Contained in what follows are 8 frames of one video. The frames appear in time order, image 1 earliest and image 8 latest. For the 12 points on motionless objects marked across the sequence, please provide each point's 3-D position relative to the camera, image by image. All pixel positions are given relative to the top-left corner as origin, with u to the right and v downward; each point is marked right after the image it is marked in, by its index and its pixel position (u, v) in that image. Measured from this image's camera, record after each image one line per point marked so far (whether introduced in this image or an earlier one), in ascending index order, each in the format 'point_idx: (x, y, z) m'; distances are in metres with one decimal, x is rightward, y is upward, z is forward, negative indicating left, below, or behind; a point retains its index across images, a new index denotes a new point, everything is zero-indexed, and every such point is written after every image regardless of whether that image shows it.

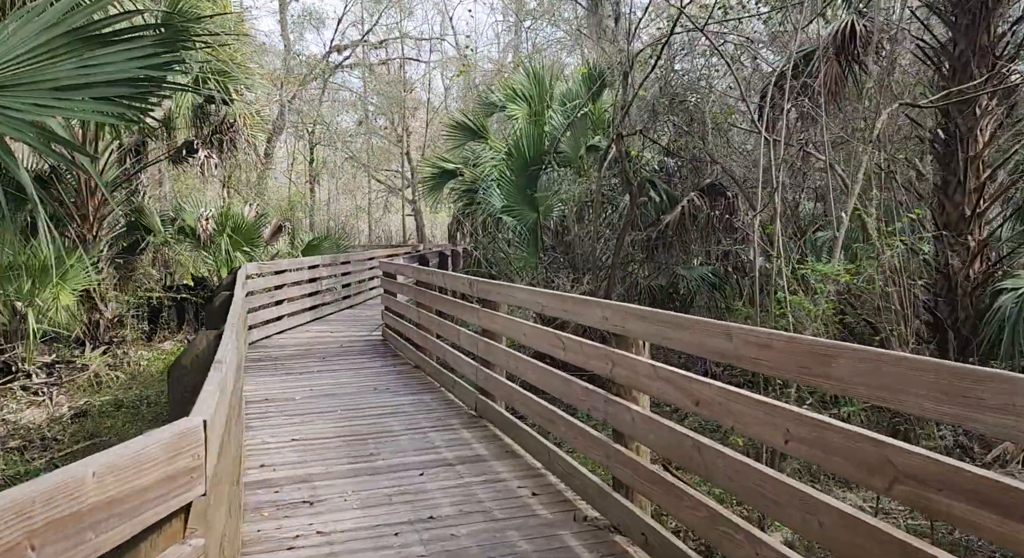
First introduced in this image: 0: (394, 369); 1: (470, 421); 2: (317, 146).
0: (-0.9, -0.7, +5.3) m
1: (-0.2, -0.8, +3.8) m
2: (-5.1, +3.5, +18.9) m
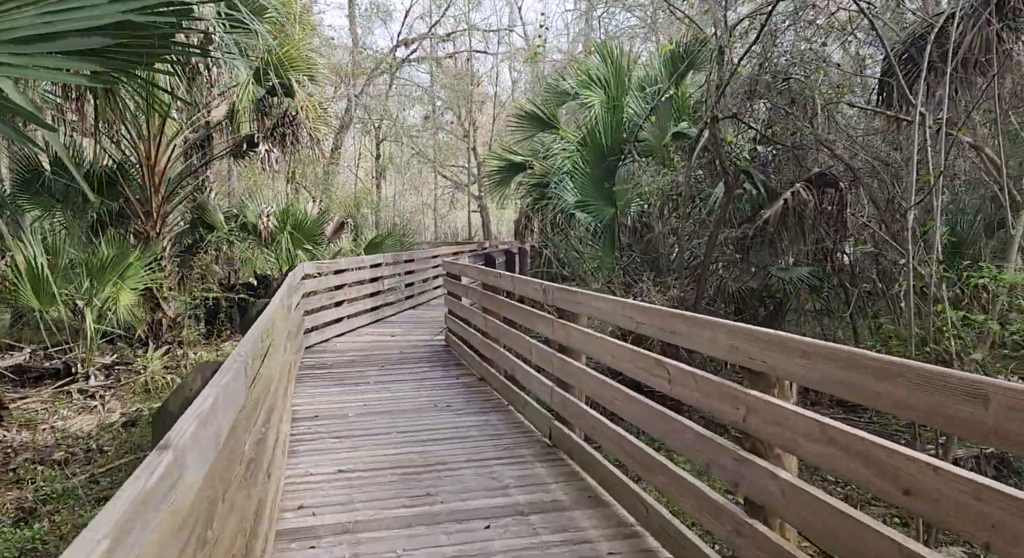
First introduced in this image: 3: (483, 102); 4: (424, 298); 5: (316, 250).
0: (-0.4, -0.7, +4.9) m
1: (+0.1, -0.8, +3.2) m
2: (-3.3, +3.6, +18.7) m
3: (-0.8, +4.8, +19.8) m
4: (-1.3, -0.3, +10.2) m
5: (-2.4, +0.4, +8.9) m
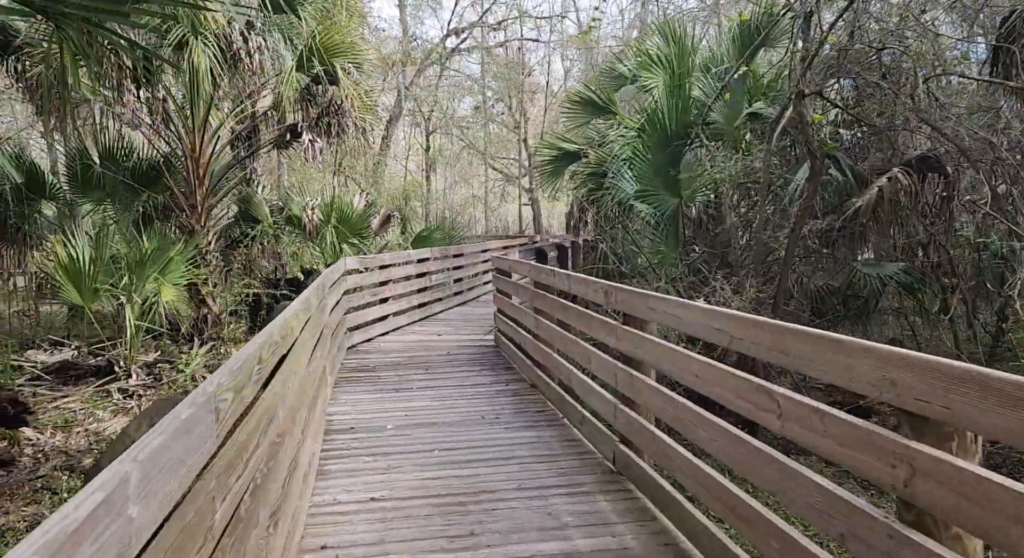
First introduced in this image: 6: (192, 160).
0: (0.0, -0.7, +4.5) m
1: (+0.4, -0.8, +2.8) m
2: (-2.0, +3.7, +18.5) m
3: (+0.6, +5.0, +19.3) m
4: (-0.6, -0.2, +9.8) m
5: (-1.8, +0.4, +8.6) m
6: (-3.3, +1.2, +7.5) m
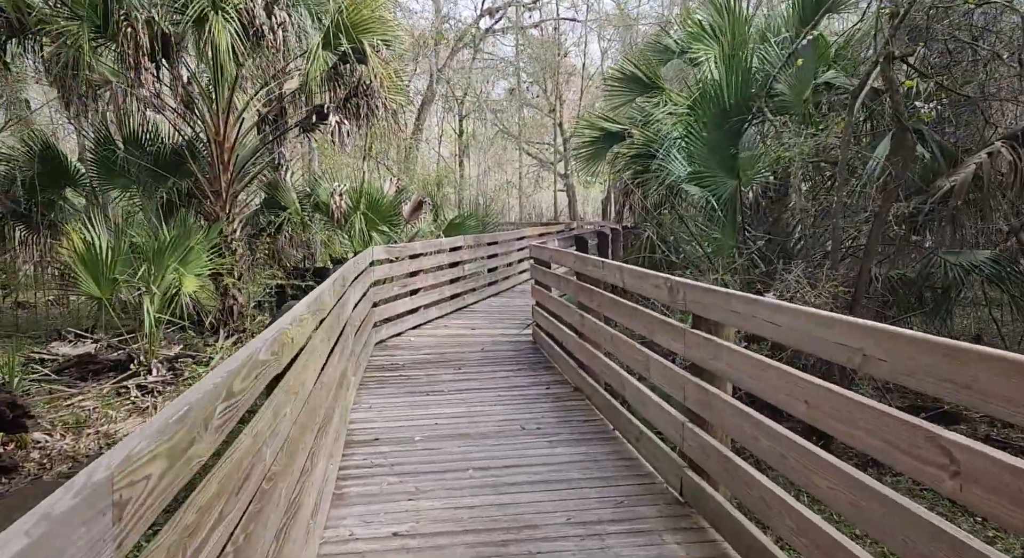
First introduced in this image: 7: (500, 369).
0: (+0.2, -0.6, +4.0) m
1: (+0.5, -0.8, +2.3) m
2: (-1.1, +4.0, +18.0) m
3: (+1.5, +5.3, +18.7) m
4: (-0.1, -0.1, +9.4) m
5: (-1.4, +0.5, +8.2) m
6: (-3.0, +1.3, +7.2) m
7: (-0.1, -0.6, +4.6) m
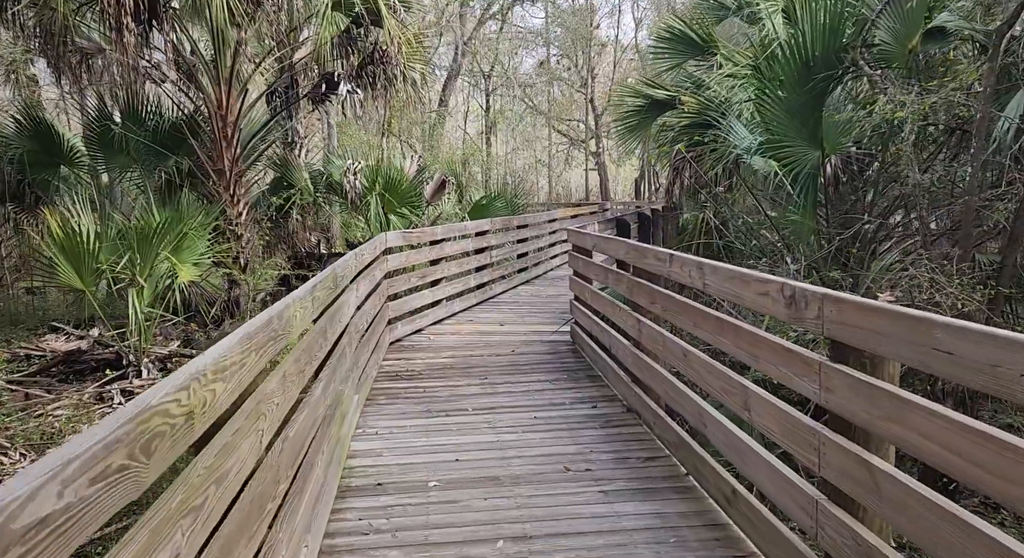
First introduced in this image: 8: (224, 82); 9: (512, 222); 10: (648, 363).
0: (+0.4, -0.6, +3.3) m
1: (+0.6, -0.8, +1.6) m
2: (-0.4, +4.4, +17.2) m
3: (+2.2, +5.7, +17.8) m
4: (+0.3, +0.1, +8.6) m
5: (-1.0, +0.7, +7.5) m
6: (-2.7, +1.5, +6.5) m
7: (+0.1, -0.5, +3.9) m
8: (-2.6, +1.8, +6.5) m
9: (0.0, +0.6, +7.5) m
10: (+0.6, -0.4, +3.0) m
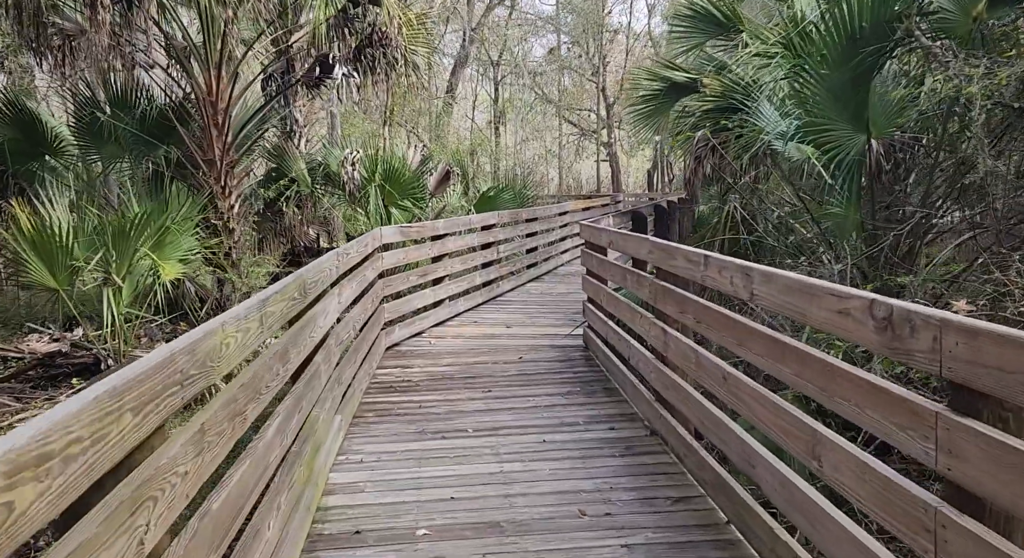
0: (+0.4, -0.6, +2.9) m
1: (+0.6, -0.8, +1.2) m
2: (-0.2, +4.6, +16.7) m
3: (+2.5, +5.9, +17.2) m
4: (+0.4, +0.1, +8.2) m
5: (-1.0, +0.7, +7.1) m
6: (-2.6, +1.5, +6.1) m
7: (+0.2, -0.5, +3.5) m
8: (-2.5, +1.8, +6.1) m
9: (+0.1, +0.6, +7.0) m
10: (+0.6, -0.4, +2.6) m
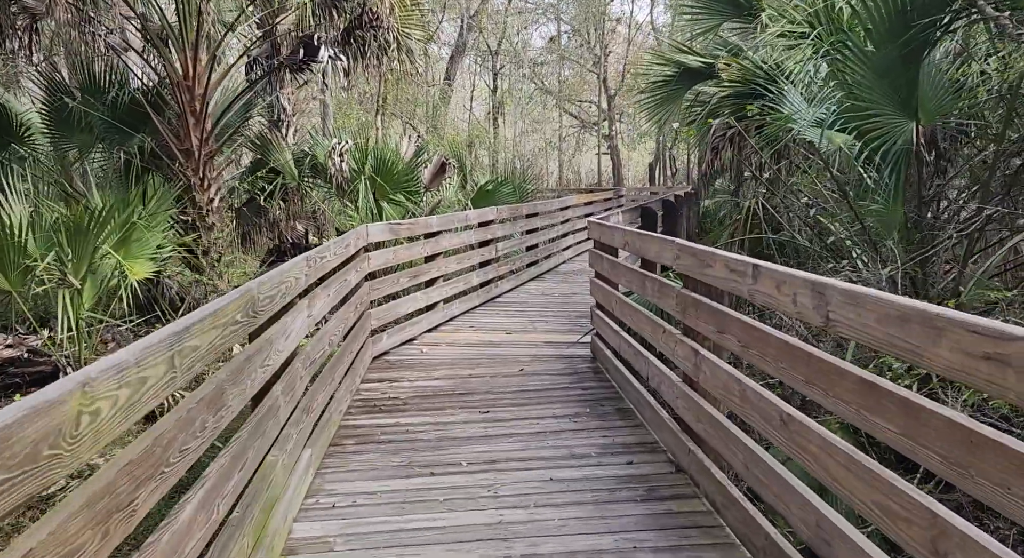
0: (+0.4, -0.6, +2.4) m
1: (+0.6, -0.9, +0.7) m
2: (-0.2, +4.7, +16.3) m
3: (+2.4, +6.0, +16.8) m
4: (+0.4, +0.2, +7.8) m
5: (-1.0, +0.7, +6.6) m
6: (-2.6, +1.5, +5.7) m
7: (+0.2, -0.6, +3.0) m
8: (-2.5, +1.8, +5.6) m
9: (+0.1, +0.6, +6.6) m
10: (+0.6, -0.4, +2.2) m
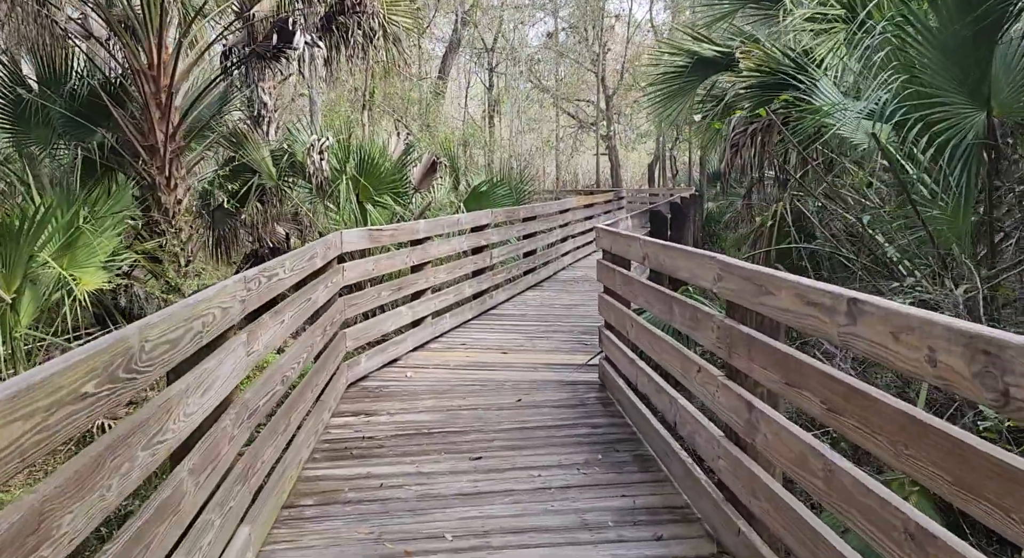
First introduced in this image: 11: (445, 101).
0: (+0.4, -0.7, +1.9) m
1: (+0.6, -0.9, +0.2) m
2: (-0.3, +4.6, +15.7) m
3: (+2.3, +5.9, +16.3) m
4: (+0.4, +0.1, +7.3) m
5: (-1.0, +0.6, +6.1) m
6: (-2.6, +1.4, +5.1) m
7: (+0.1, -0.6, +2.5) m
8: (-2.5, +1.7, +5.1) m
9: (0.0, +0.6, +6.1) m
10: (+0.6, -0.5, +1.6) m
11: (-1.2, +3.2, +13.0) m
